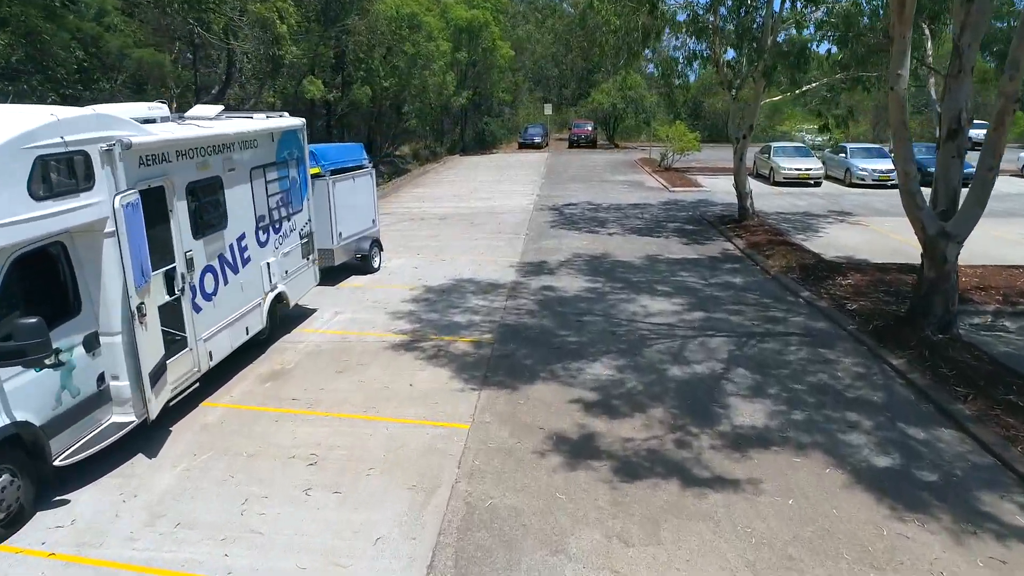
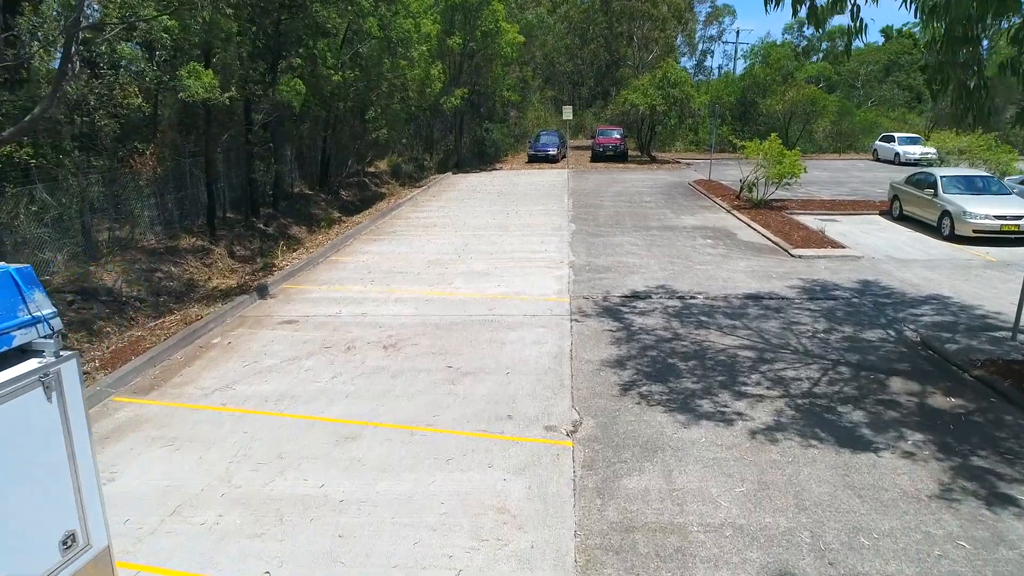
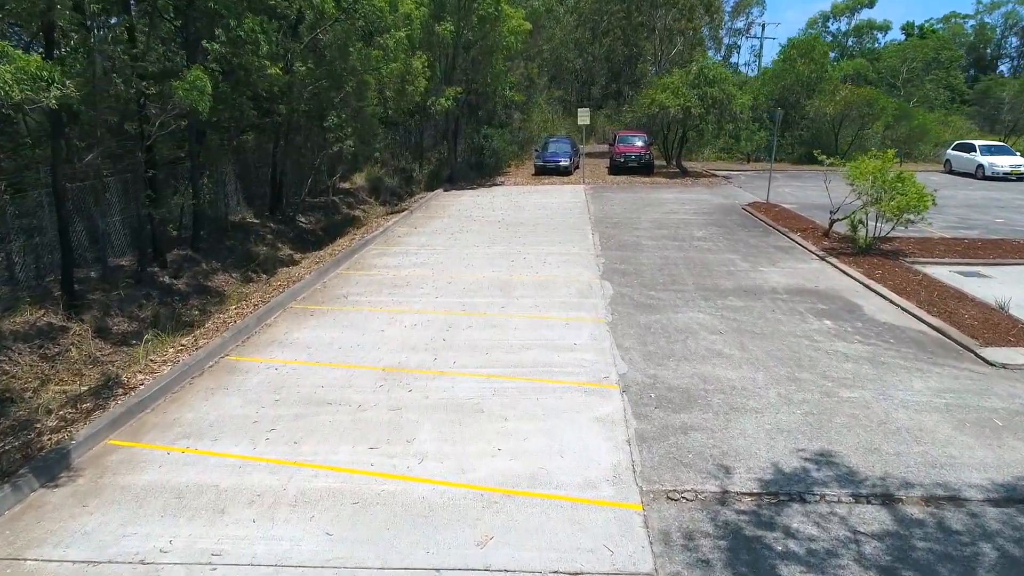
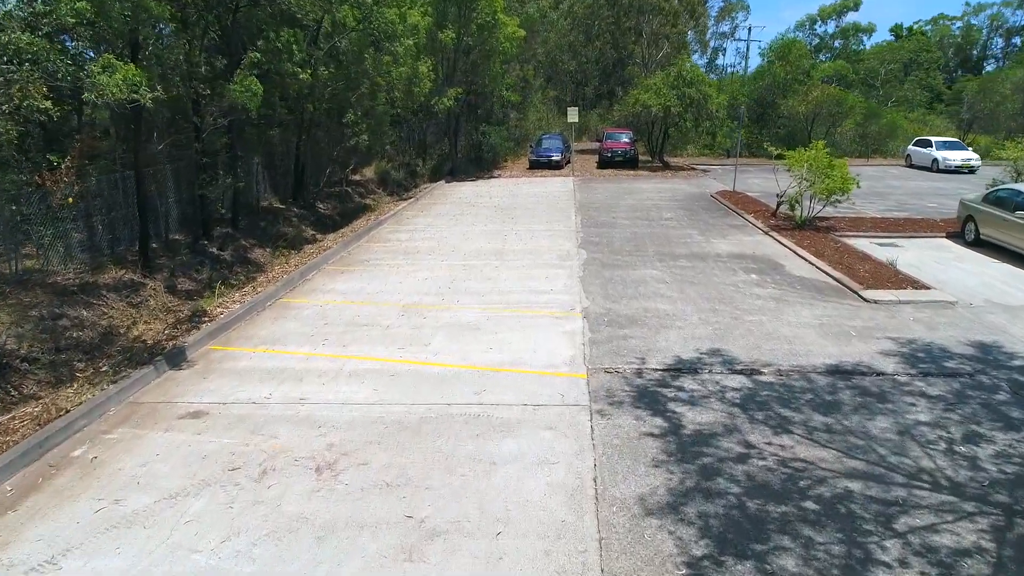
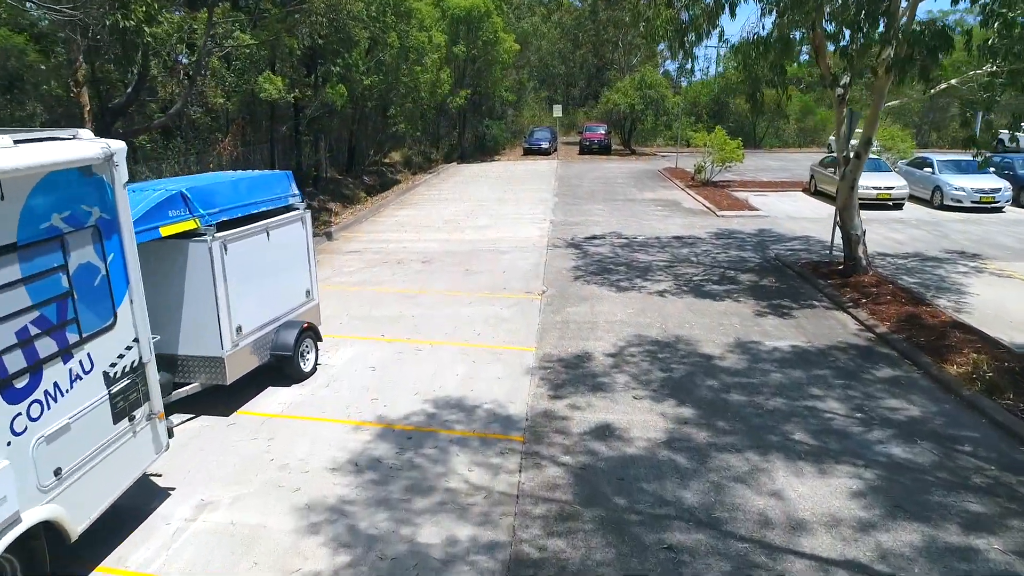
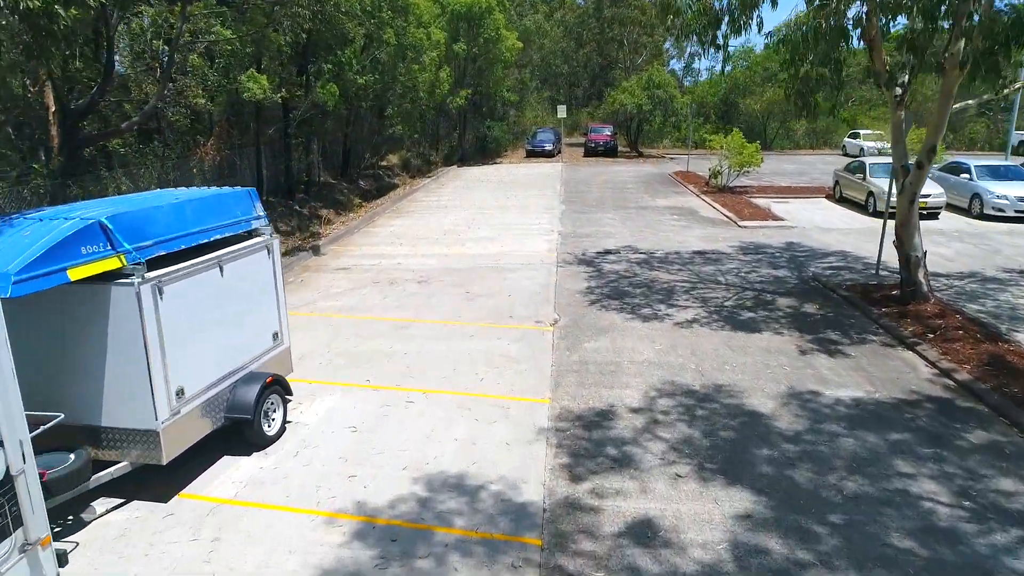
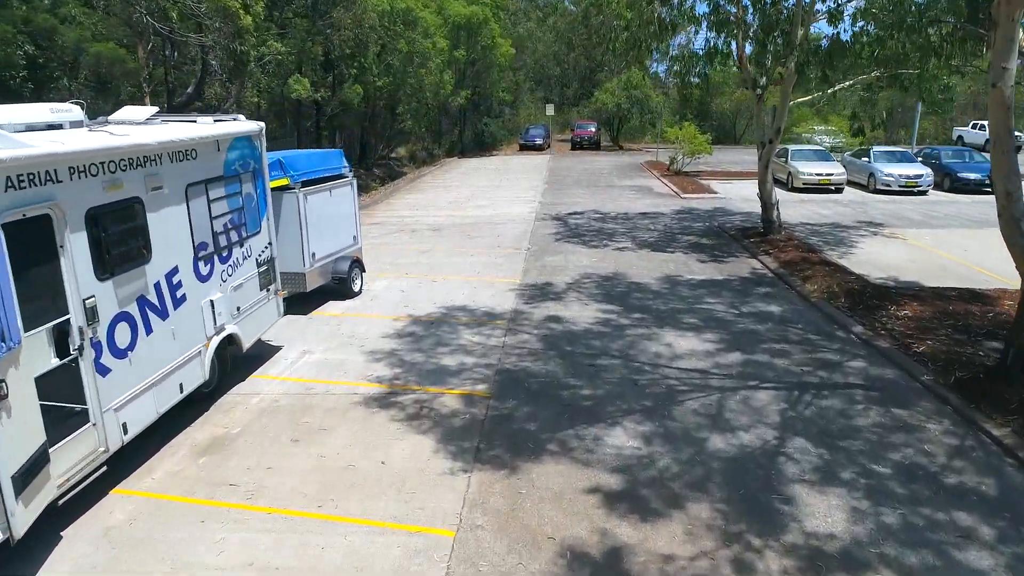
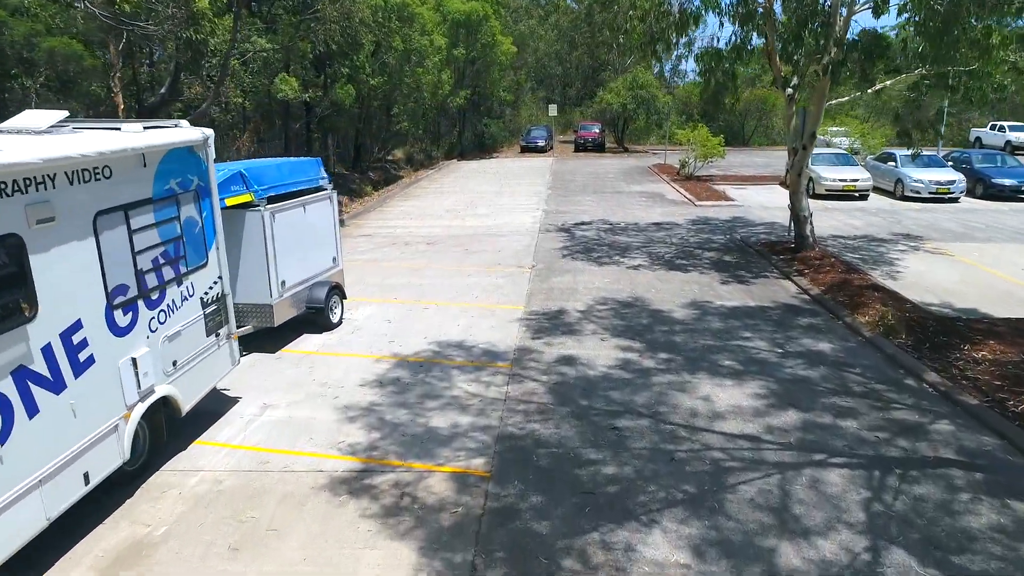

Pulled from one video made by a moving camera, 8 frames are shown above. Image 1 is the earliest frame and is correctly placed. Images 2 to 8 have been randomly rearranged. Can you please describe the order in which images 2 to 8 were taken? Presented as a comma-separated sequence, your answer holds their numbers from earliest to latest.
7, 8, 5, 6, 2, 4, 3
